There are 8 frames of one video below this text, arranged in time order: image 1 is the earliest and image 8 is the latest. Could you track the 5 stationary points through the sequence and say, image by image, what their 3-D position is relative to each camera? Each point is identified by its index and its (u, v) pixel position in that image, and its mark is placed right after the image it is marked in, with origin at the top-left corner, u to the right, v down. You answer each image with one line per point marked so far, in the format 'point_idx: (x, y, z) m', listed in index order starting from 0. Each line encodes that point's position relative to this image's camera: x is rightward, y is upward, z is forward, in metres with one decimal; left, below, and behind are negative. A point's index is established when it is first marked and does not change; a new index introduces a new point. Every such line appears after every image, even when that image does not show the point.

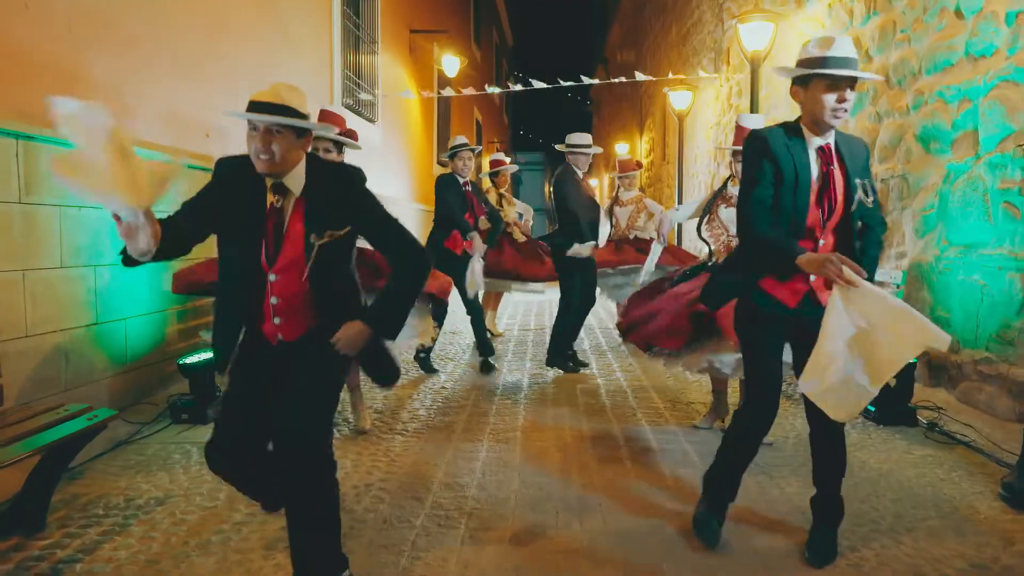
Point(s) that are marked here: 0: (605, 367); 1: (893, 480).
0: (+0.6, -0.5, +4.6) m
1: (+1.3, -0.7, +2.6) m
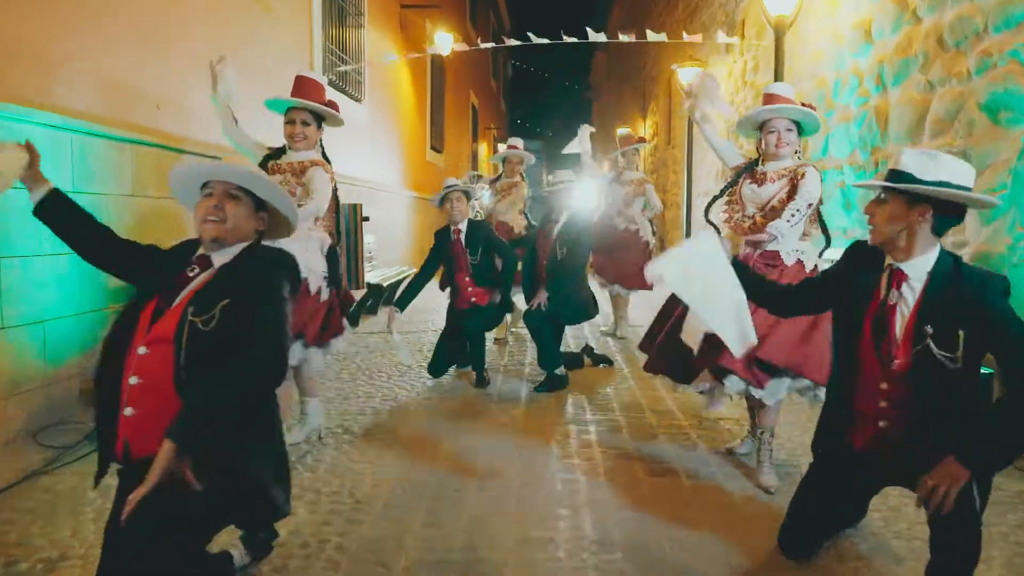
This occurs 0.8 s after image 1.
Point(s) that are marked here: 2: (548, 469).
0: (+0.6, -0.5, +4.0) m
1: (+1.3, -0.7, +2.0) m
2: (+0.1, -0.6, +2.5) m
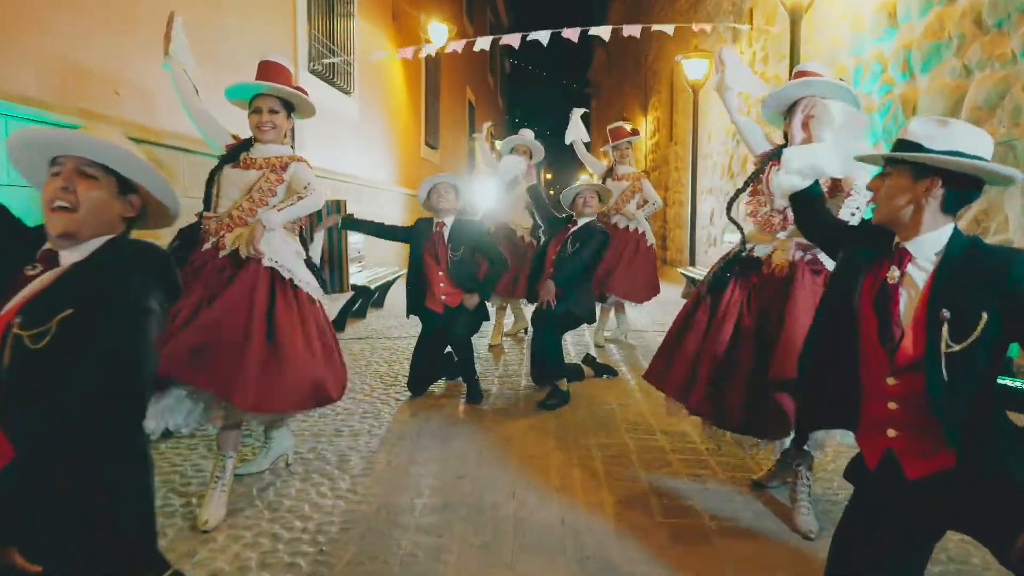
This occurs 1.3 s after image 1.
0: (+0.5, -0.5, +3.6) m
1: (+1.3, -0.7, +1.7) m
2: (+0.1, -0.6, +2.2) m
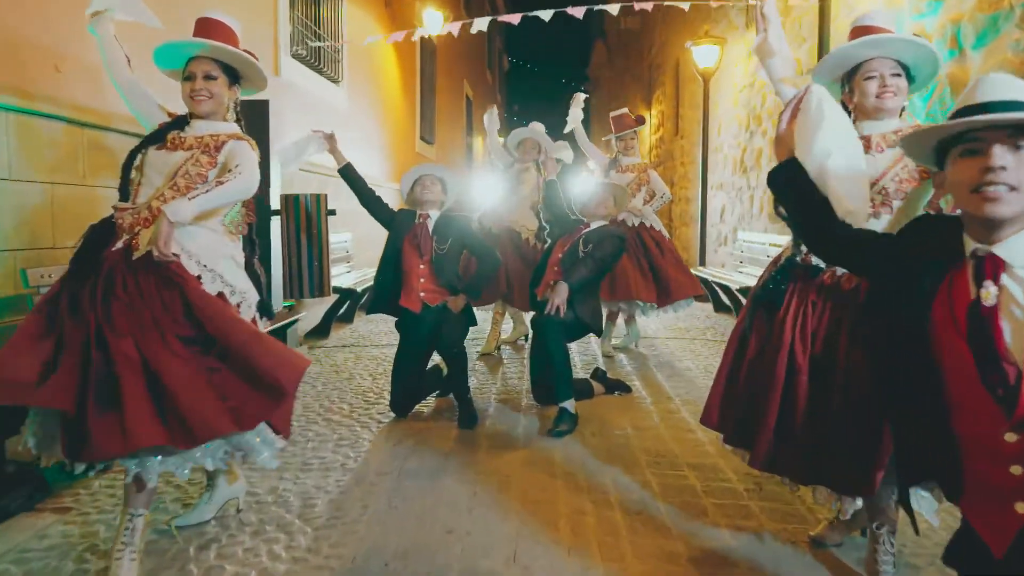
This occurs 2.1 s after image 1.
0: (+0.5, -0.5, +3.2) m
1: (+1.3, -0.7, +1.2) m
2: (+0.1, -0.7, +1.7) m
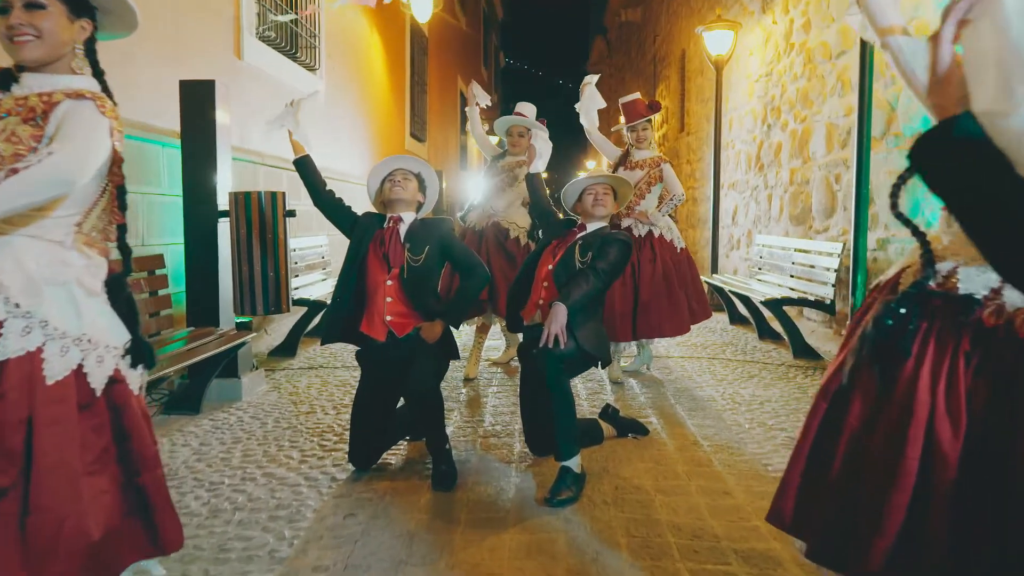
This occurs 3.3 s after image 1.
0: (+0.5, -0.6, +2.6) m
1: (+1.3, -0.8, +0.6) m
2: (+0.1, -0.7, +1.1) m
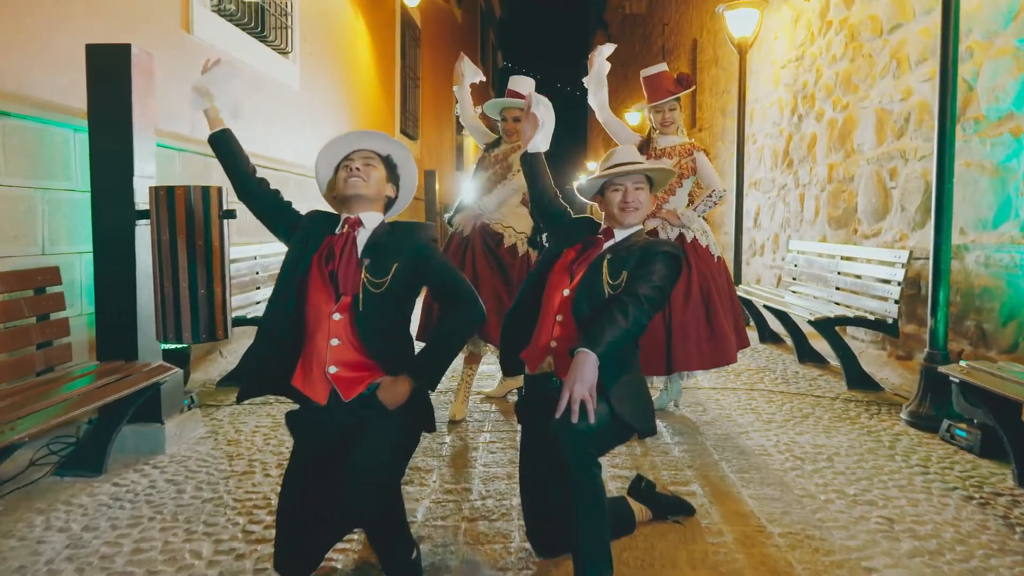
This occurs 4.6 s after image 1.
0: (+0.5, -0.7, +1.8) m
1: (+1.3, -0.9, -0.1) m
2: (+0.1, -0.8, +0.4) m
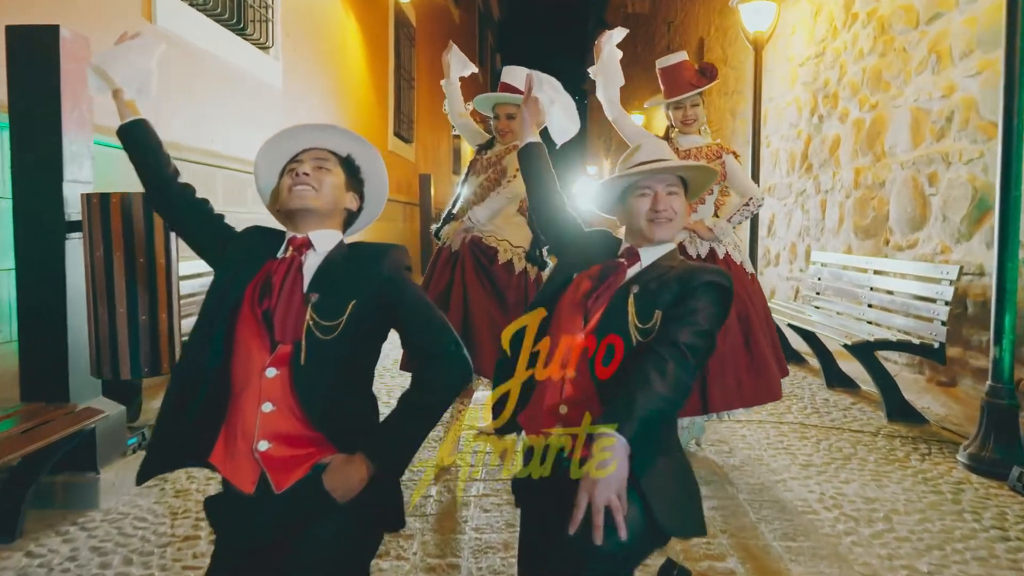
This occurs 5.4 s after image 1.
0: (+0.5, -0.7, +1.4) m
1: (+1.3, -0.9, -0.6) m
2: (+0.1, -0.9, -0.1) m
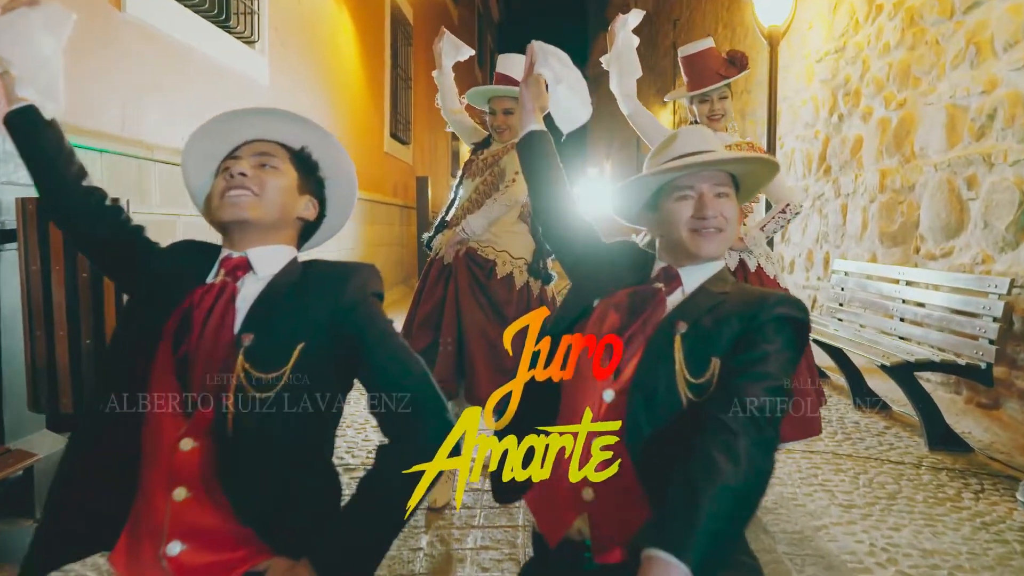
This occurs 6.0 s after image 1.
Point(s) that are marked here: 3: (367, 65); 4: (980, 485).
0: (+0.5, -0.8, +1.1) m
1: (+1.3, -1.0, -0.9) m
2: (+0.1, -0.9, -0.4) m
3: (-1.5, +2.3, +7.5) m
4: (+1.7, -0.7, +2.6) m
